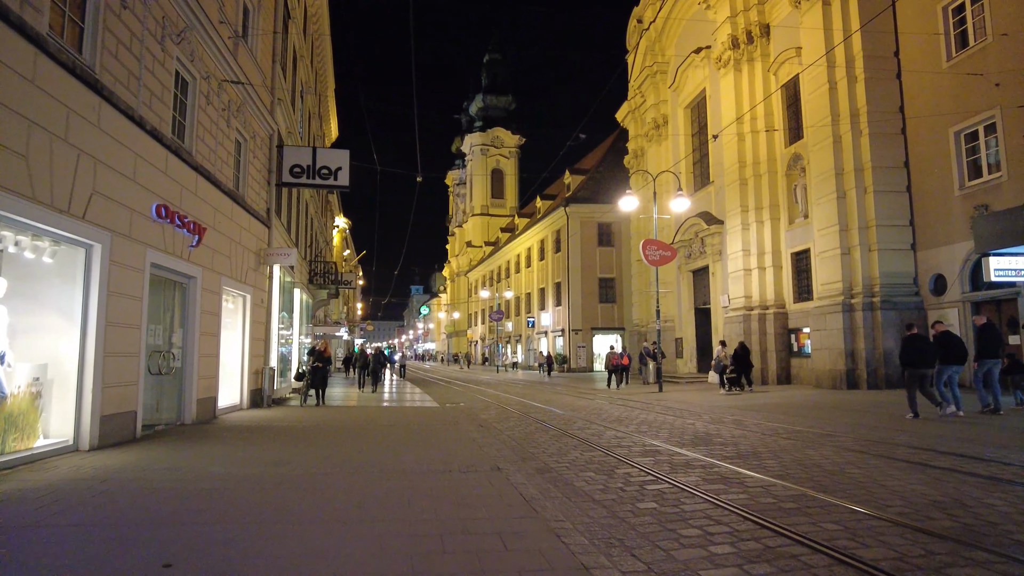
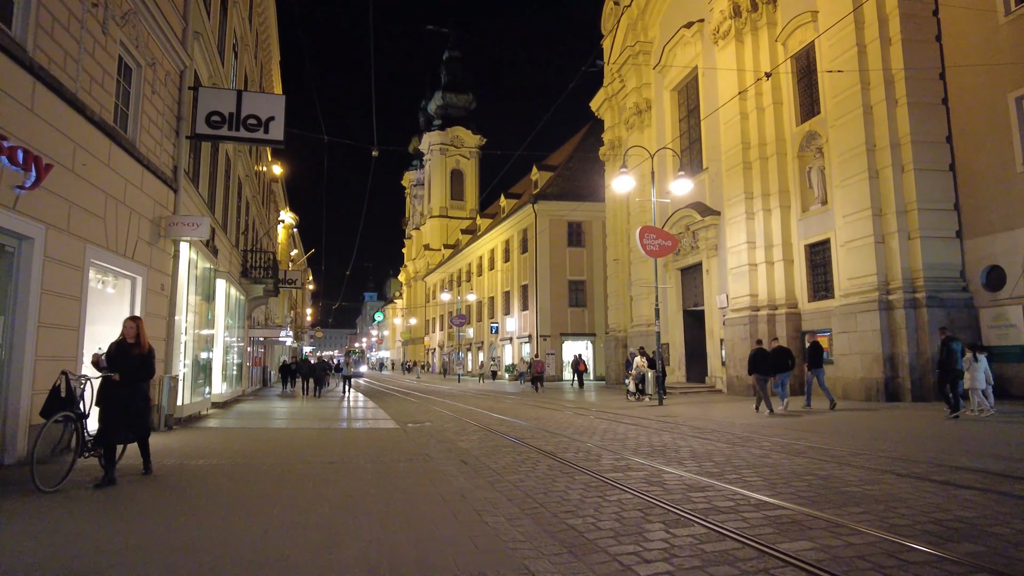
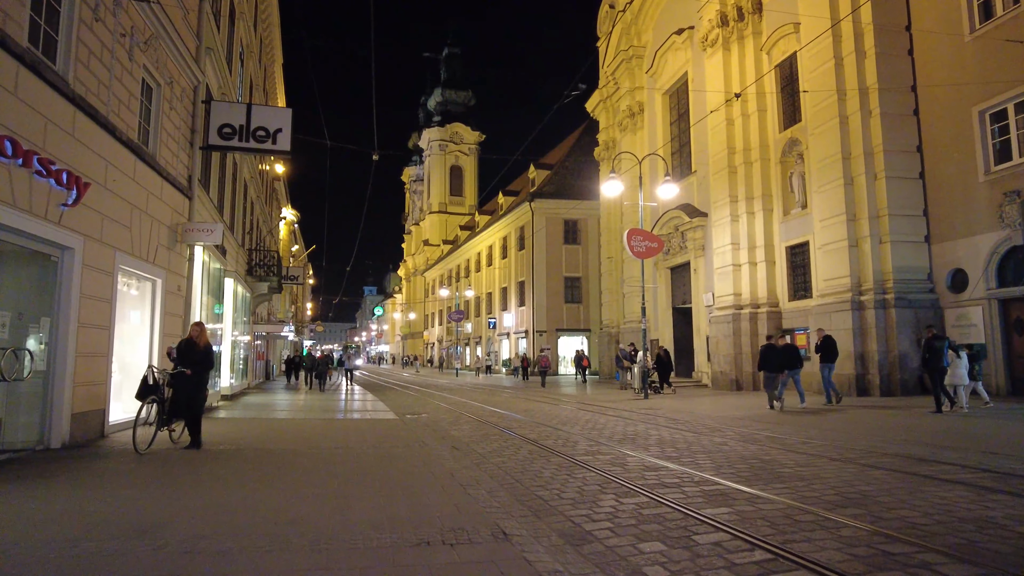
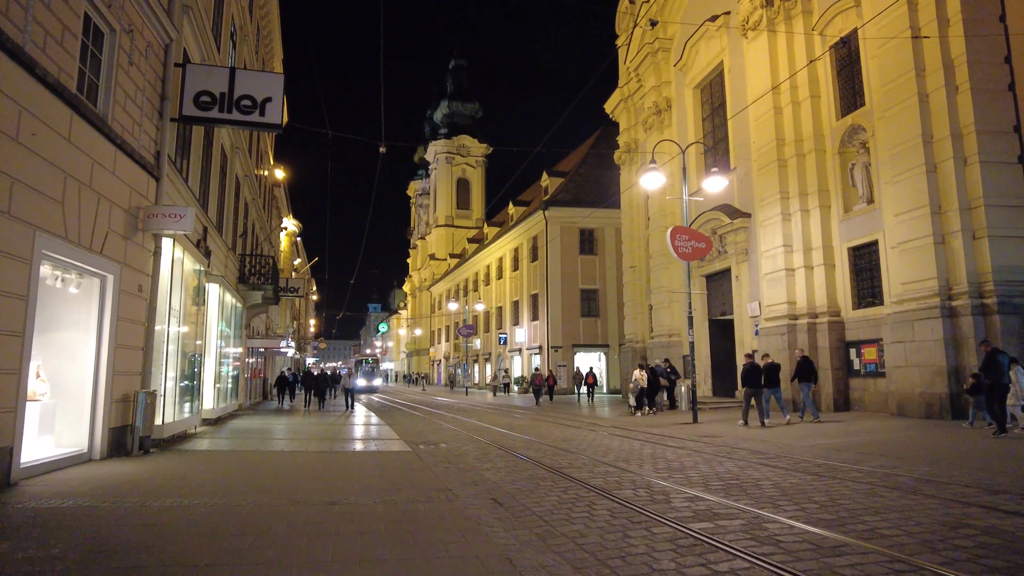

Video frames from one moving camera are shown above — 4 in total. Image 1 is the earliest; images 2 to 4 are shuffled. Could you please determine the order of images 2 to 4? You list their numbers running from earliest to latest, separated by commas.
3, 2, 4
